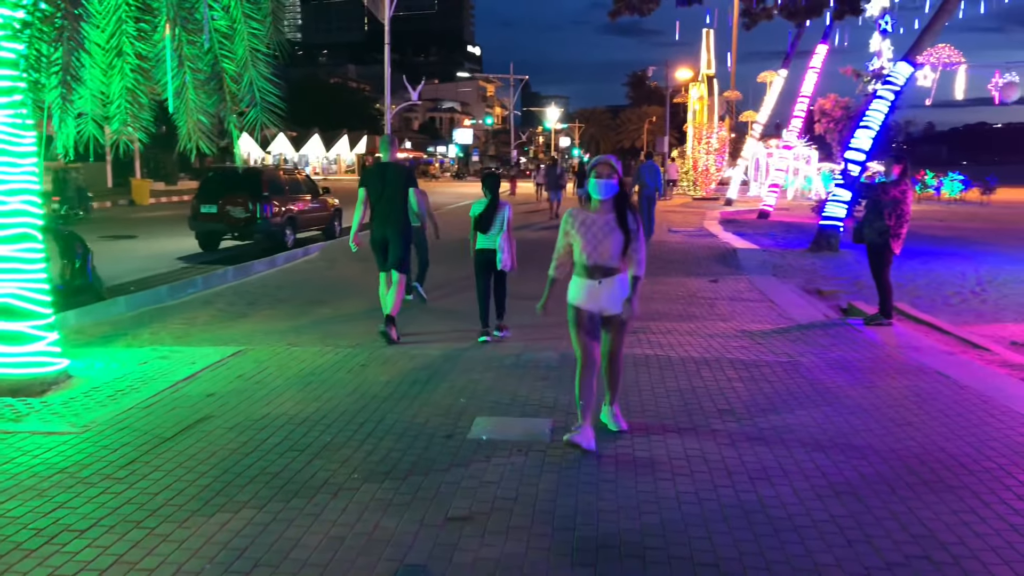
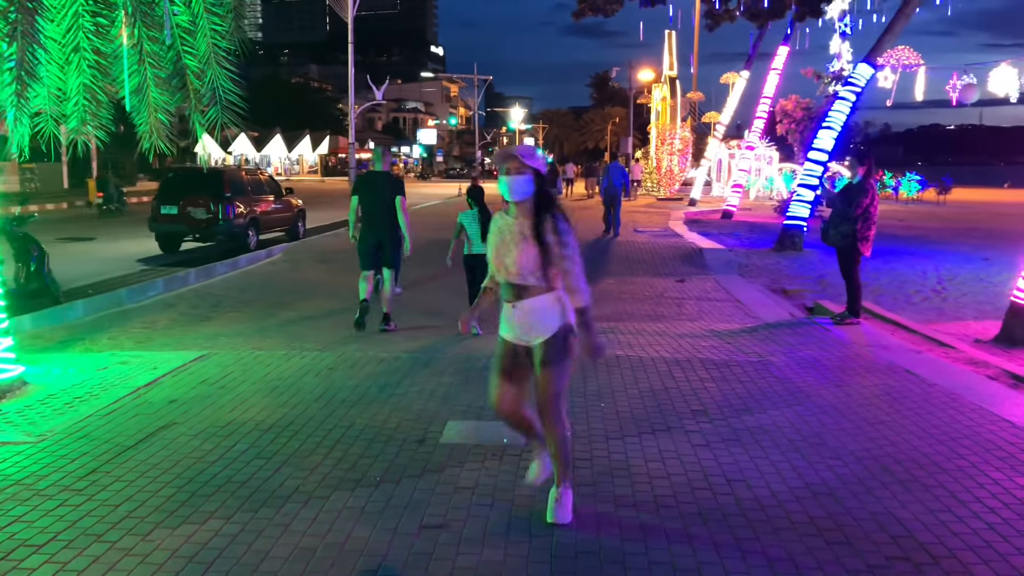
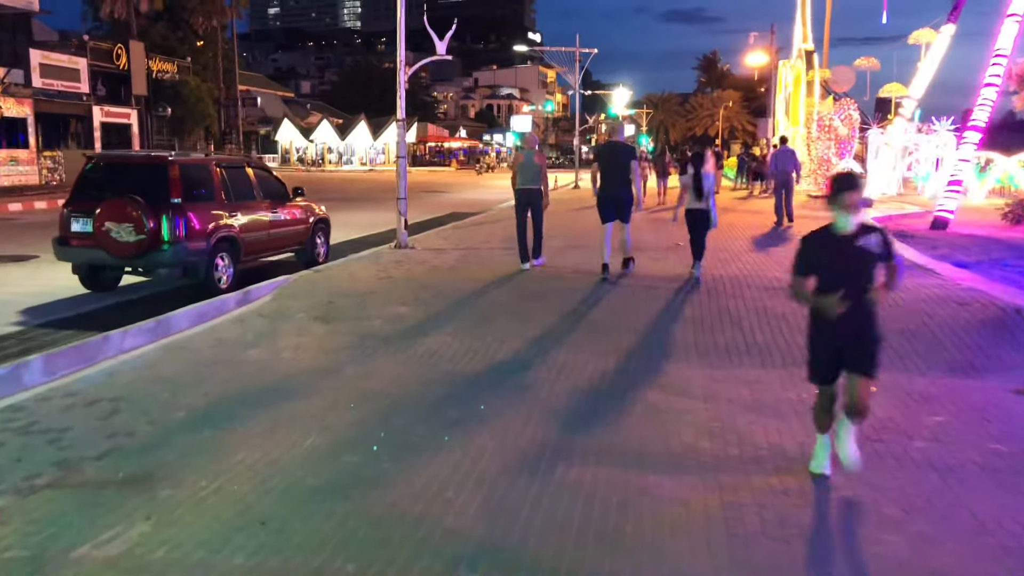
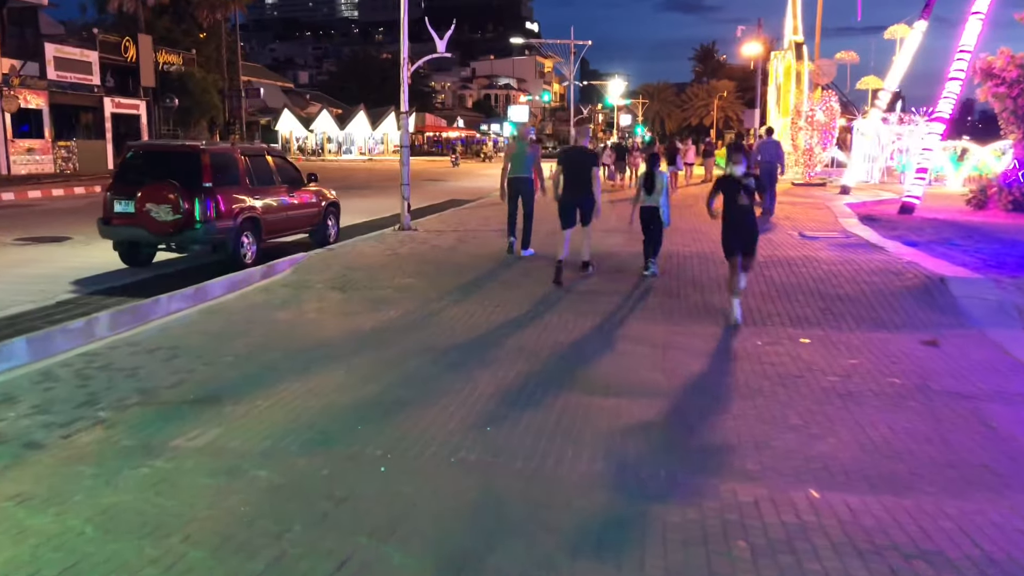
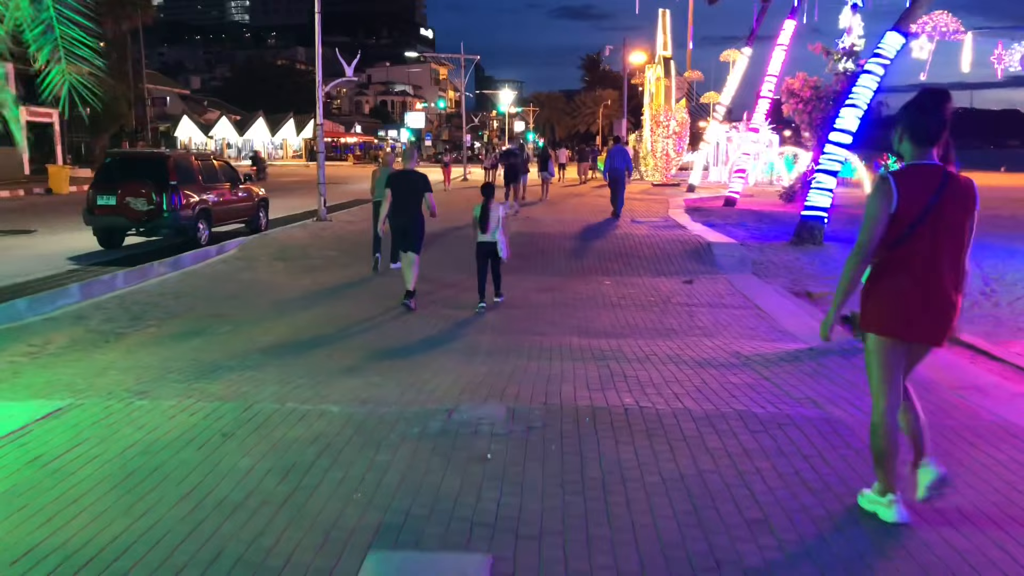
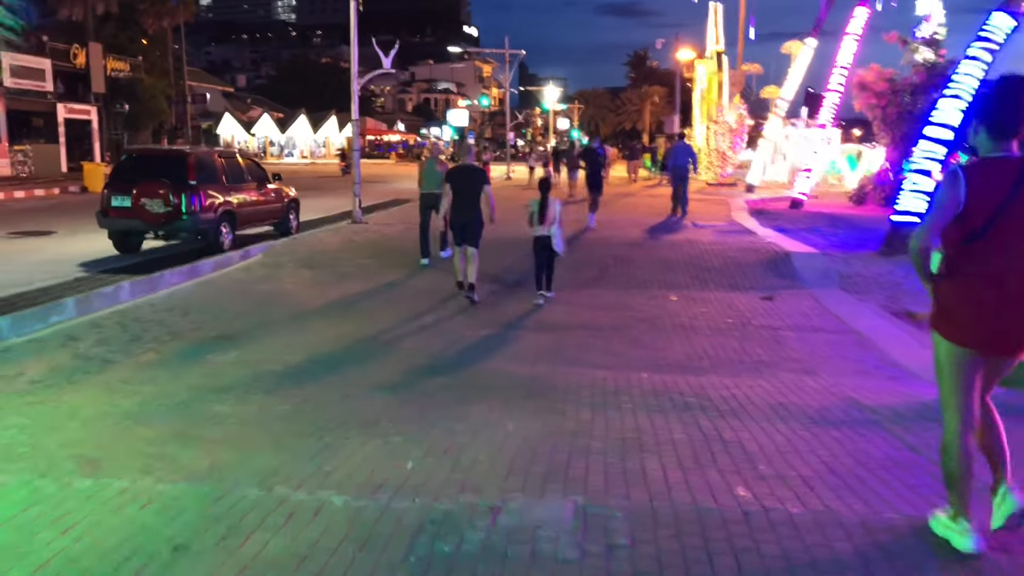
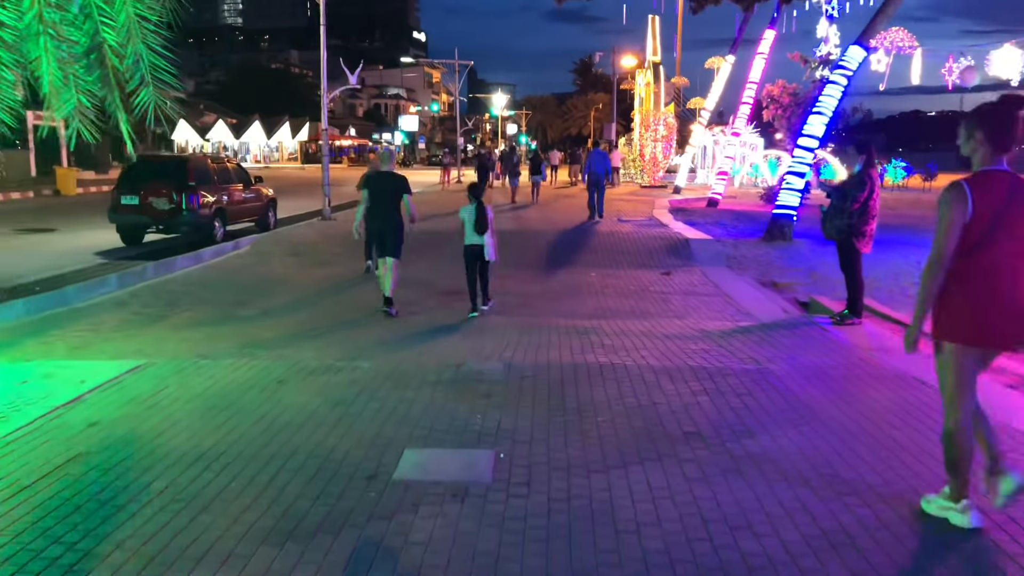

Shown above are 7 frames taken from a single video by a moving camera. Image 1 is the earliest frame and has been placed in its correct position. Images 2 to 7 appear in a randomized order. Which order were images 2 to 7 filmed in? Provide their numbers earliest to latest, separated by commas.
2, 7, 5, 6, 4, 3
